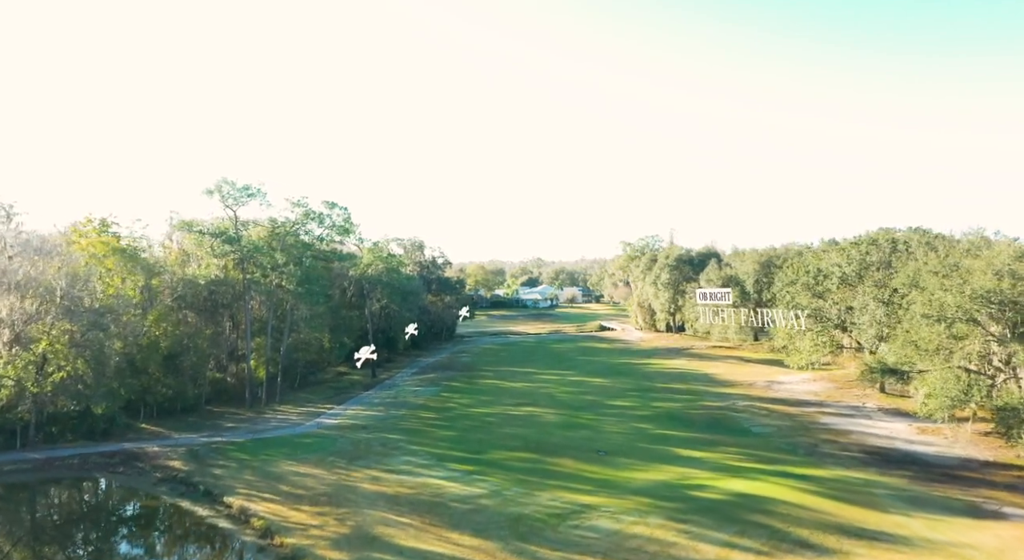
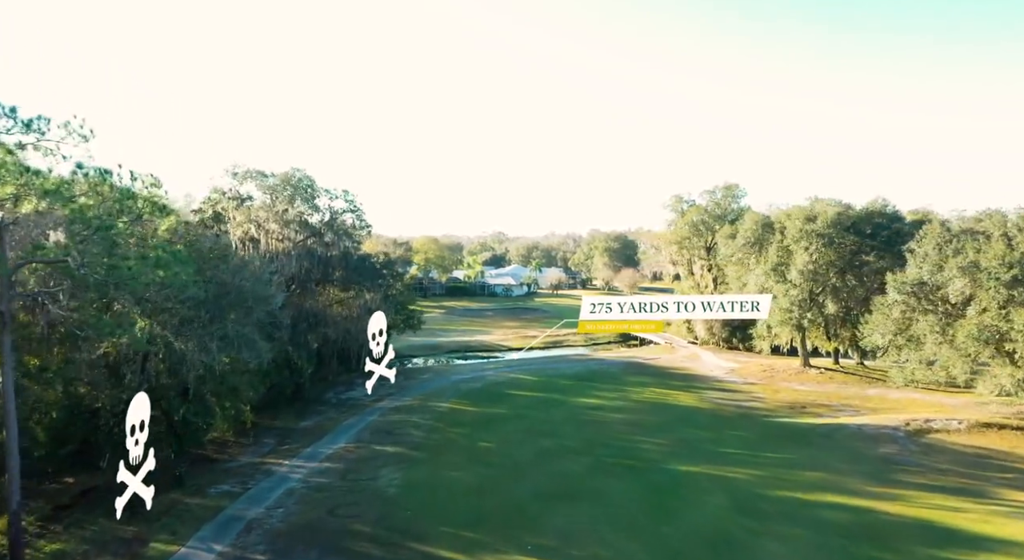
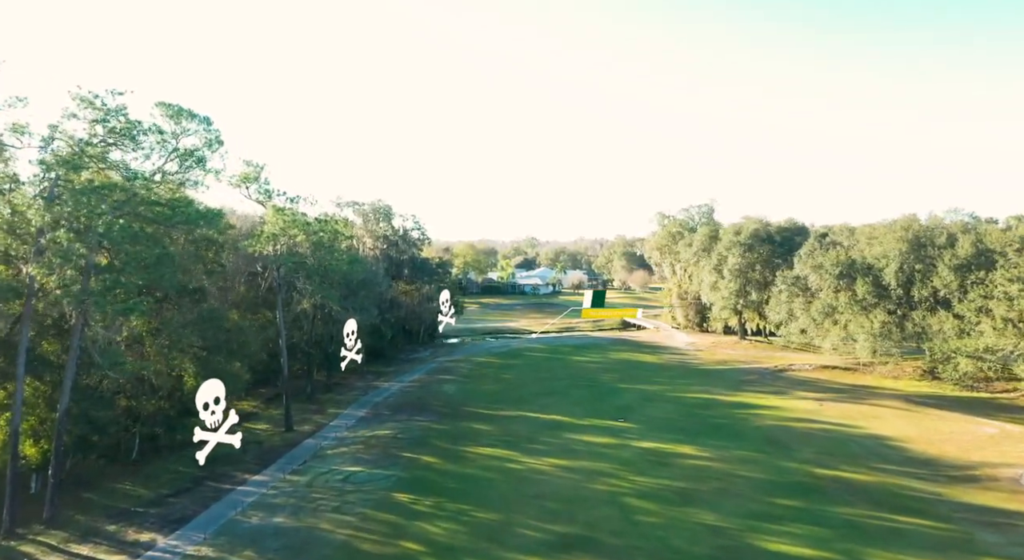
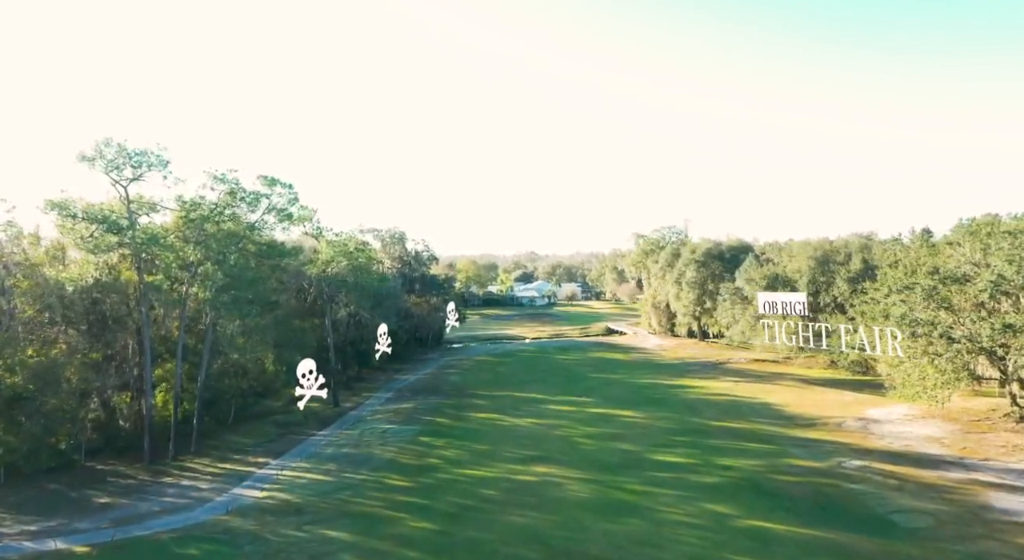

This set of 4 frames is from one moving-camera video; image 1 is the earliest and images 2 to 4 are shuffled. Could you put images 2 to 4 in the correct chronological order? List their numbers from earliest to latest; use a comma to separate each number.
4, 3, 2
